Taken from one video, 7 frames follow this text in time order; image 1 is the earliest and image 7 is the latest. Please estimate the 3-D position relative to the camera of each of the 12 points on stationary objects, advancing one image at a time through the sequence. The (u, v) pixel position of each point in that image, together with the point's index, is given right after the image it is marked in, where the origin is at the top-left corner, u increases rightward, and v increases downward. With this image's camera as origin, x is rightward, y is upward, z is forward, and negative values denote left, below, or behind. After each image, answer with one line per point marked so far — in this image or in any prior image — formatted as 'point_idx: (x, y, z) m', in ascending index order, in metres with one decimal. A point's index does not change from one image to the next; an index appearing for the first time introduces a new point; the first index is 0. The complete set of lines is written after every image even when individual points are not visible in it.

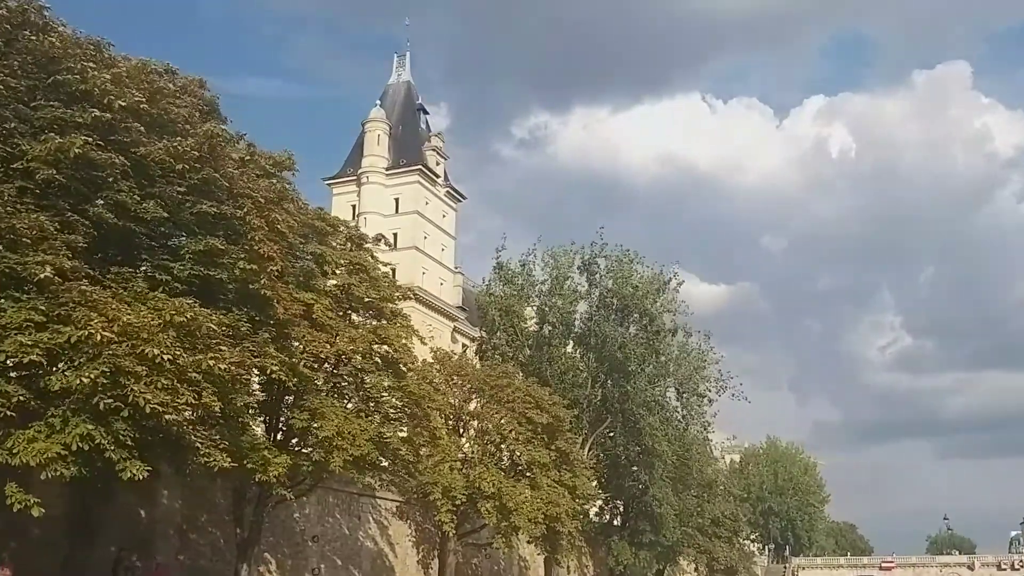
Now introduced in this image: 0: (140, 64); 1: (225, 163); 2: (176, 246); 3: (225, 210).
0: (-7.3, +4.4, +18.9) m
1: (-5.8, +2.5, +19.6) m
2: (-6.4, +0.8, +18.6) m
3: (-5.7, +1.6, +19.1) m
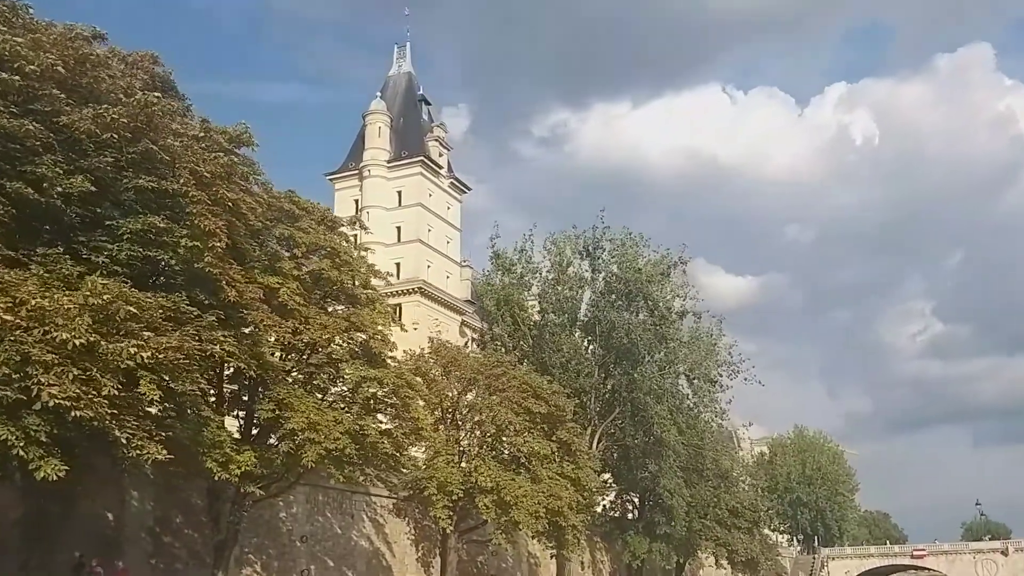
0: (-8.1, +4.7, +17.6) m
1: (-6.5, +2.9, +18.3) m
2: (-7.1, +1.1, +17.2) m
3: (-6.3, +1.9, +17.7) m
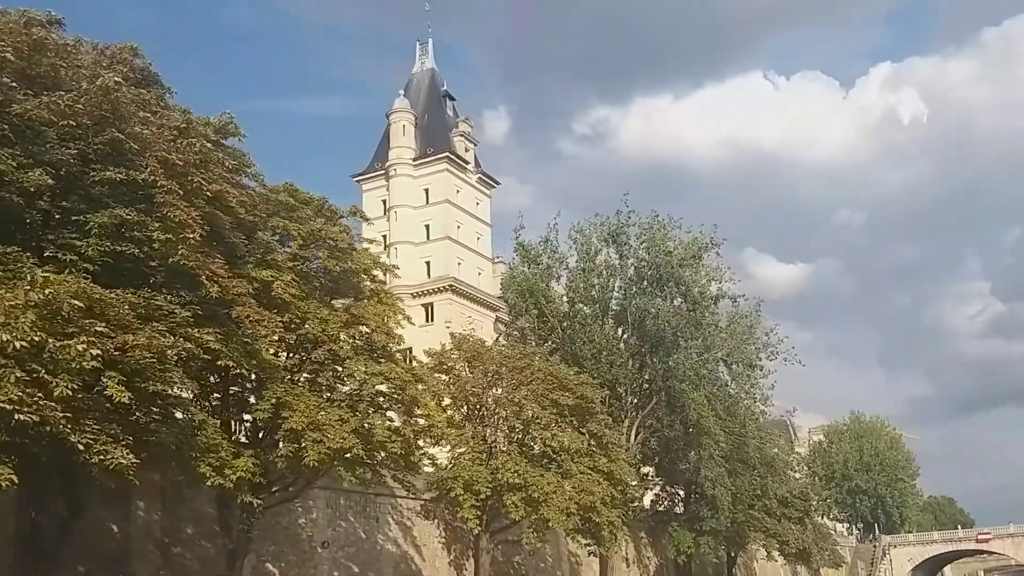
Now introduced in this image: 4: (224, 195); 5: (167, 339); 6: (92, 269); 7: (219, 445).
0: (-8.4, +4.6, +16.7) m
1: (-6.8, +2.9, +17.3) m
2: (-7.2, +1.1, +16.3) m
3: (-6.5, +2.0, +16.8) m
4: (-5.8, +1.9, +19.5) m
5: (-5.8, -0.9, +16.4) m
6: (-7.1, +0.3, +16.3) m
7: (-6.0, -3.2, +19.8) m
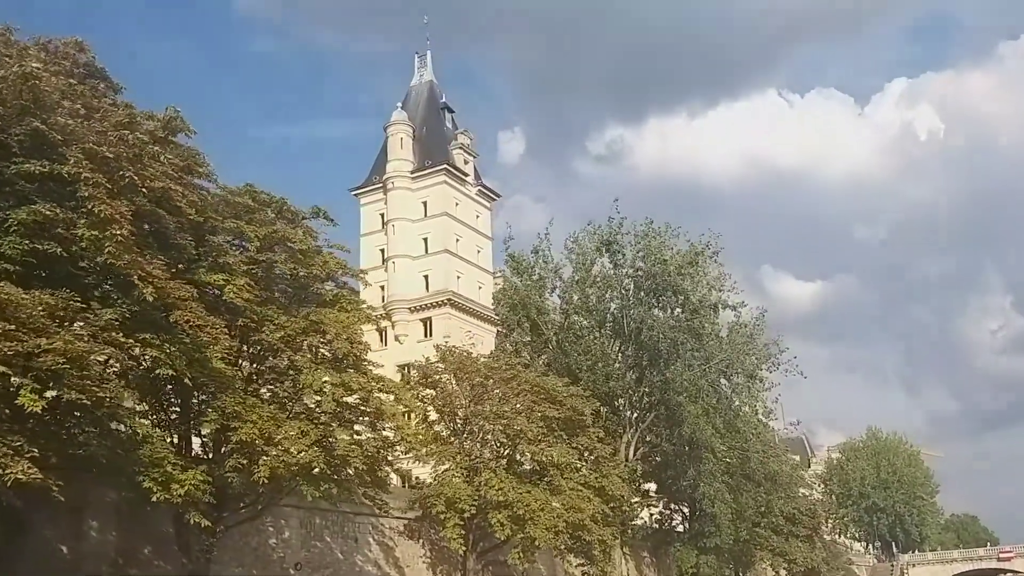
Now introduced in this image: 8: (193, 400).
0: (-9.2, +4.6, +15.7) m
1: (-7.5, +2.9, +16.2) m
2: (-8.0, +1.1, +15.2) m
3: (-7.3, +1.9, +15.6) m
4: (-6.5, +1.8, +18.3) m
5: (-6.6, -0.9, +15.2) m
6: (-7.9, +0.3, +15.1) m
7: (-6.7, -3.3, +18.6) m
8: (-6.6, -2.3, +20.0) m
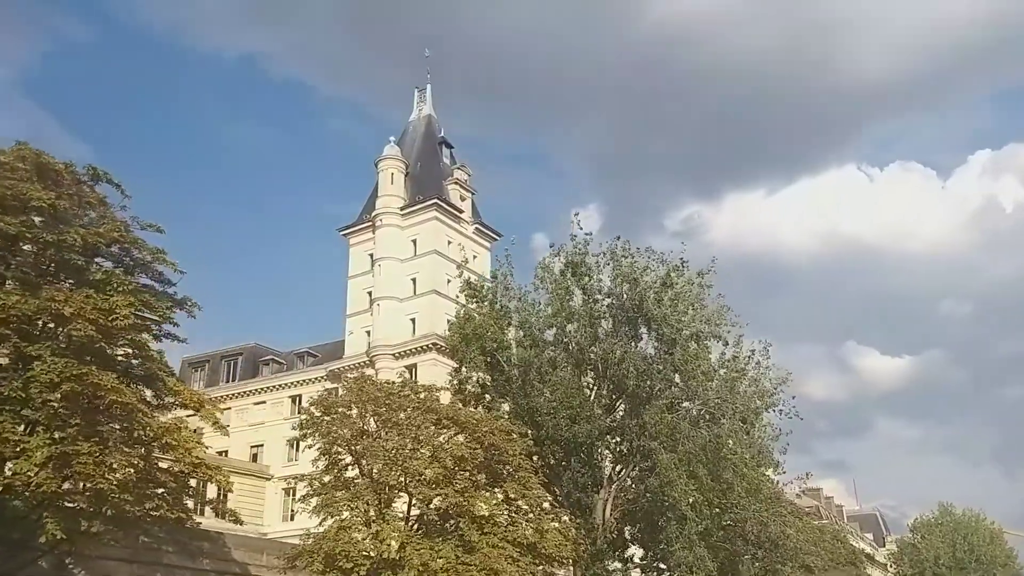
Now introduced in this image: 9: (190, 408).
0: (-12.9, +5.5, +11.4) m
1: (-11.2, +3.7, +11.7) m
2: (-11.8, +2.0, +10.5) m
3: (-11.0, +2.8, +11.0) m
4: (-10.0, +2.5, +13.6) m
5: (-10.3, 0.0, +10.3) m
6: (-11.6, +1.2, +10.4) m
7: (-10.1, -2.6, +13.5) m
8: (-9.9, -1.8, +15.0) m
9: (-6.1, -2.4, +19.4) m
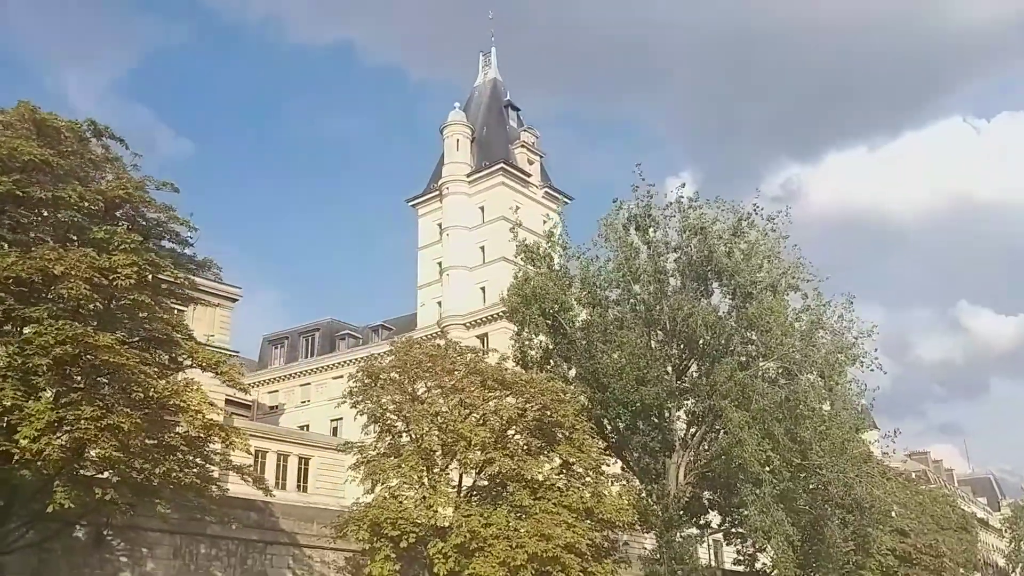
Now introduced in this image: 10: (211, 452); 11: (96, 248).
0: (-13.3, +5.8, +11.1) m
1: (-11.5, +4.1, +11.3) m
2: (-12.1, +2.3, +10.2) m
3: (-11.4, +3.2, +10.6) m
4: (-10.1, +3.0, +13.1) m
5: (-10.6, +0.4, +9.9) m
6: (-11.9, +1.6, +10.1) m
7: (-10.0, -2.1, +13.1) m
8: (-9.7, -1.2, +14.6) m
9: (-5.5, -1.6, +18.6) m
10: (-5.4, -3.2, +18.8) m
11: (-7.0, +0.6, +17.0) m
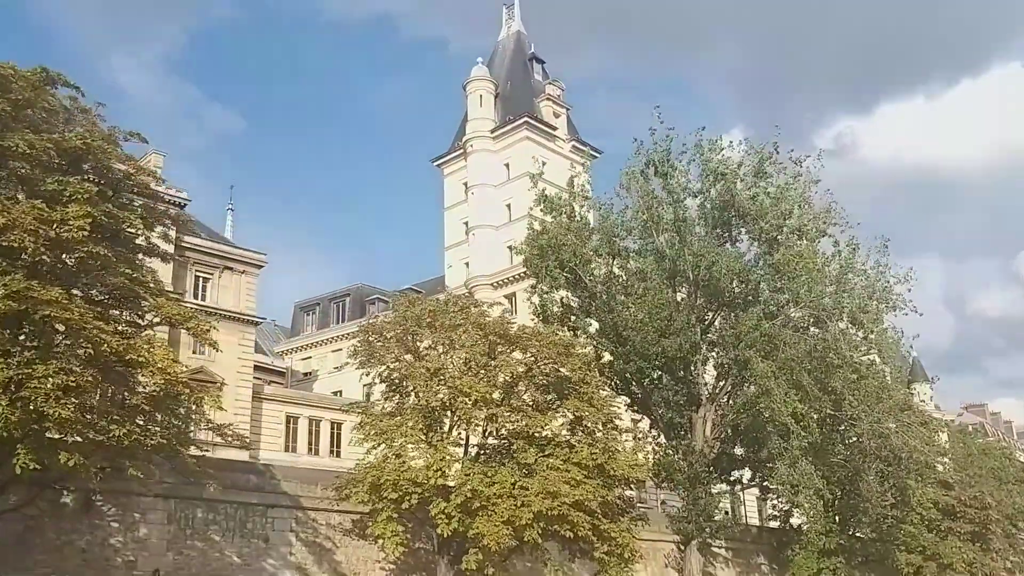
0: (-14.2, +6.1, +10.4) m
1: (-12.3, +4.5, +10.5) m
2: (-12.9, +2.7, +9.6) m
3: (-12.2, +3.6, +9.9) m
4: (-10.8, +3.5, +12.3) m
5: (-11.3, +0.8, +9.2) m
6: (-12.7, +1.9, +9.5) m
7: (-10.5, -1.6, +12.6) m
8: (-10.2, -0.6, +13.9) m
9: (-5.7, -0.7, +17.8) m
10: (-5.6, -2.4, +18.0) m
11: (-7.4, +1.4, +16.2) m
